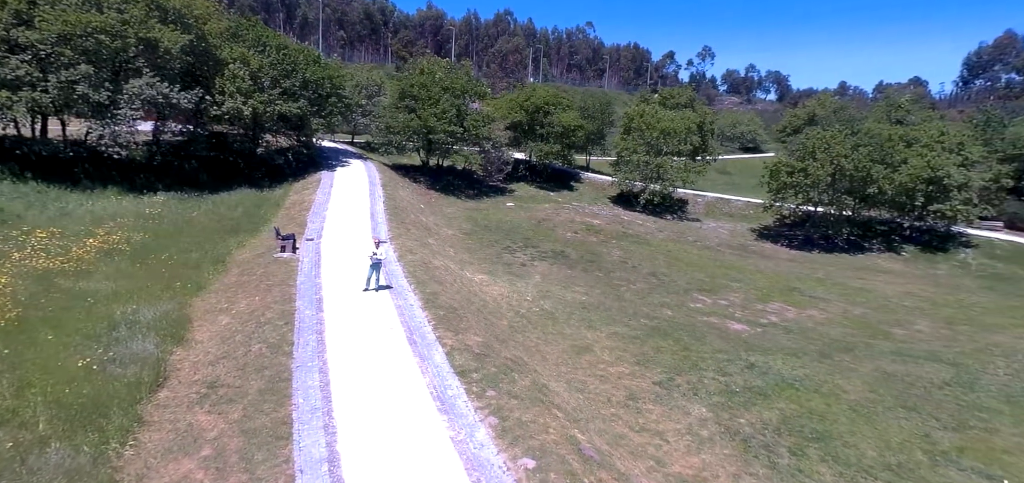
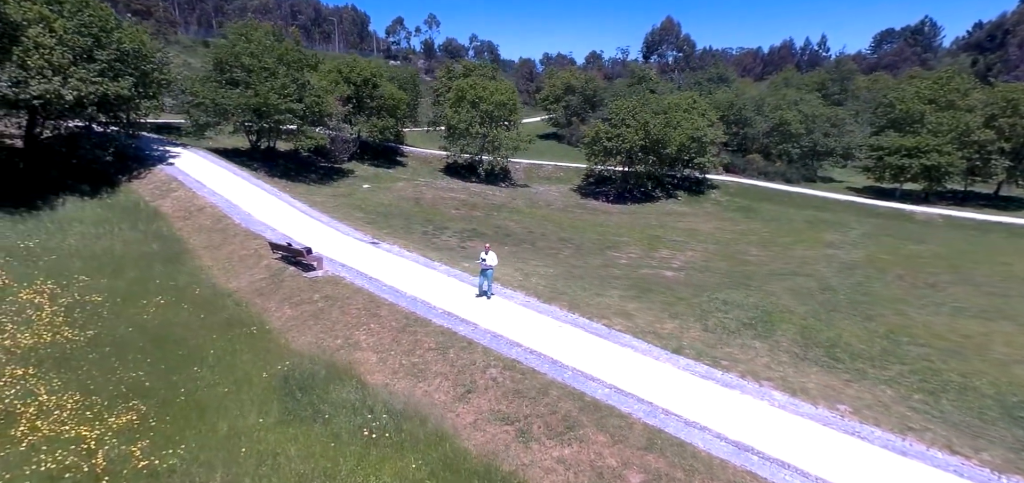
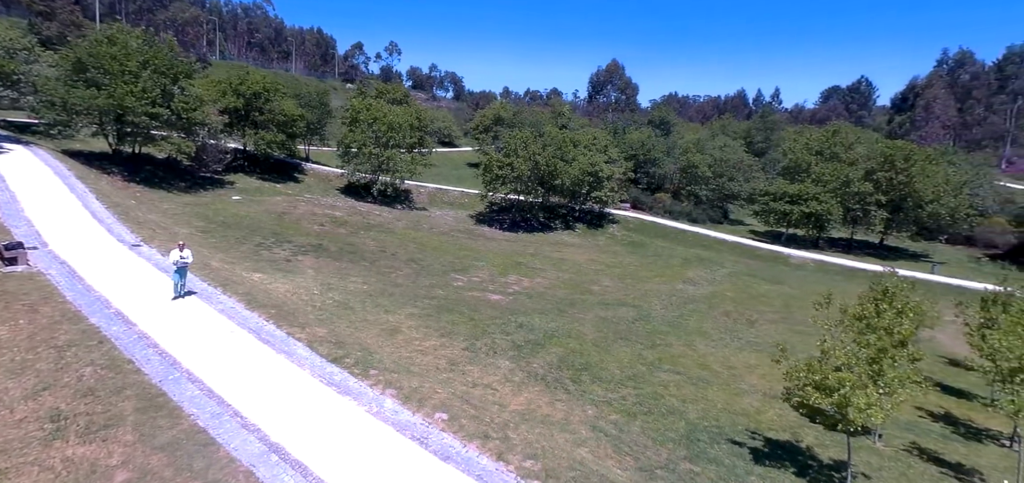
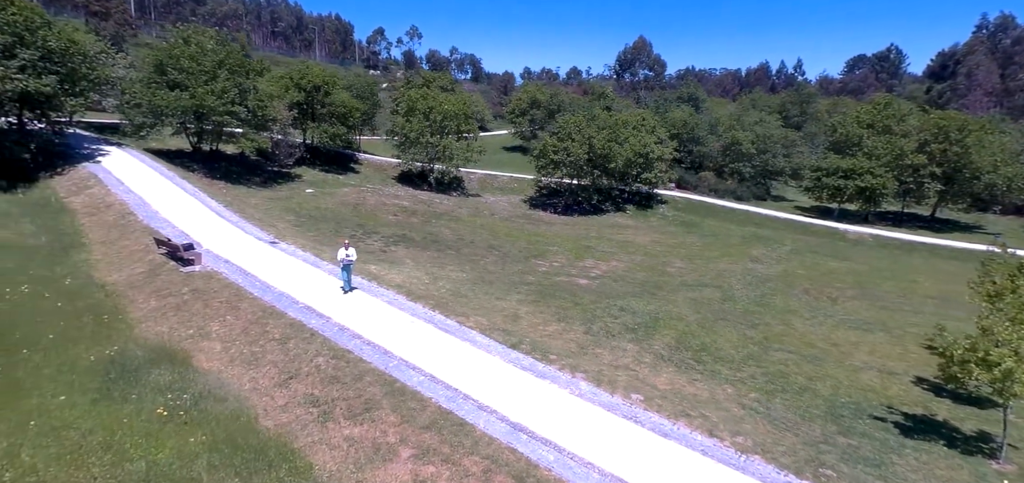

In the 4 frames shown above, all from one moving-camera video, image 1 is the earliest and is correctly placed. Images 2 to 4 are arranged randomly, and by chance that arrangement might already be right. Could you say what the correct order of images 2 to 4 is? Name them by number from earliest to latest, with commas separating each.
3, 4, 2
